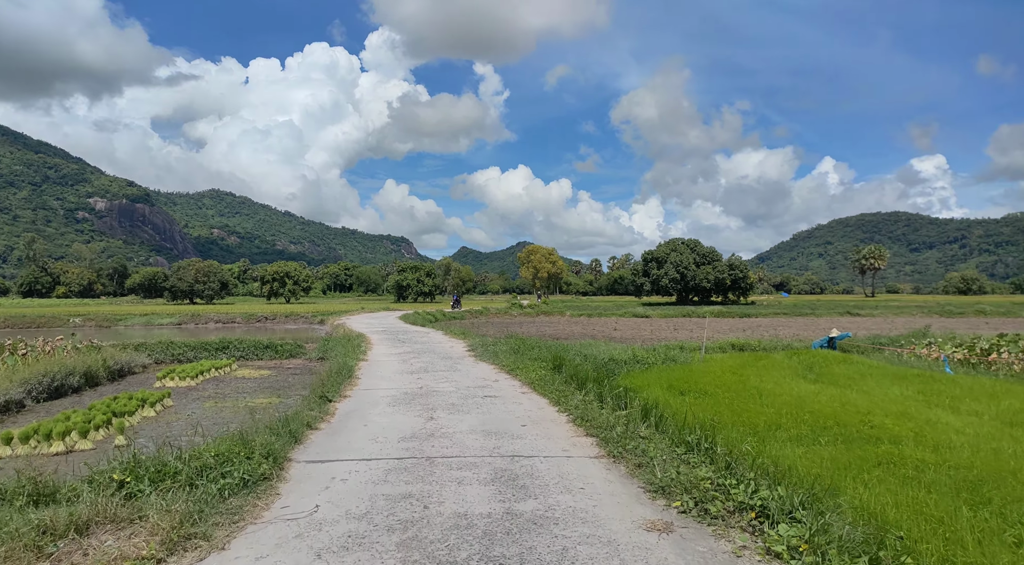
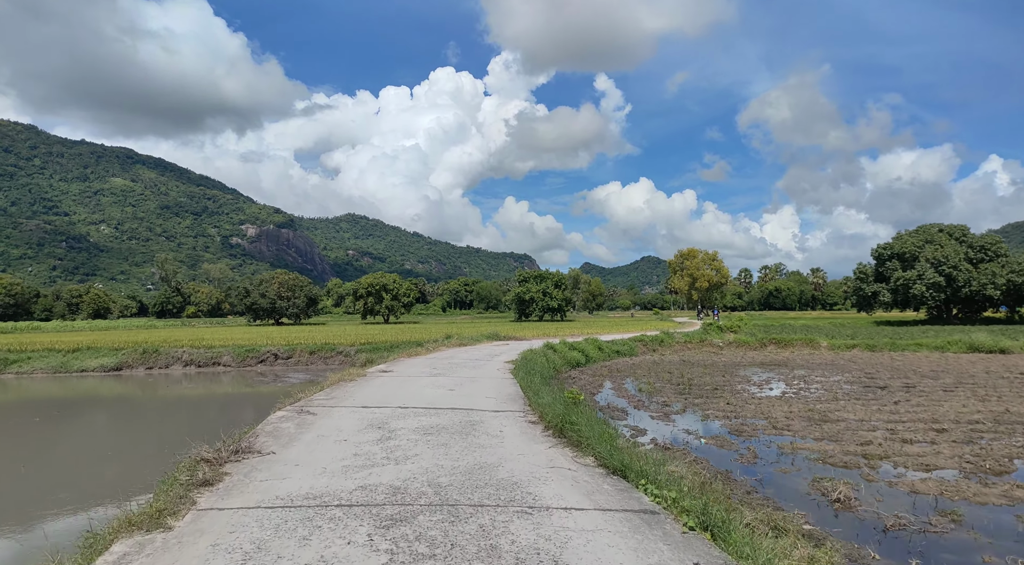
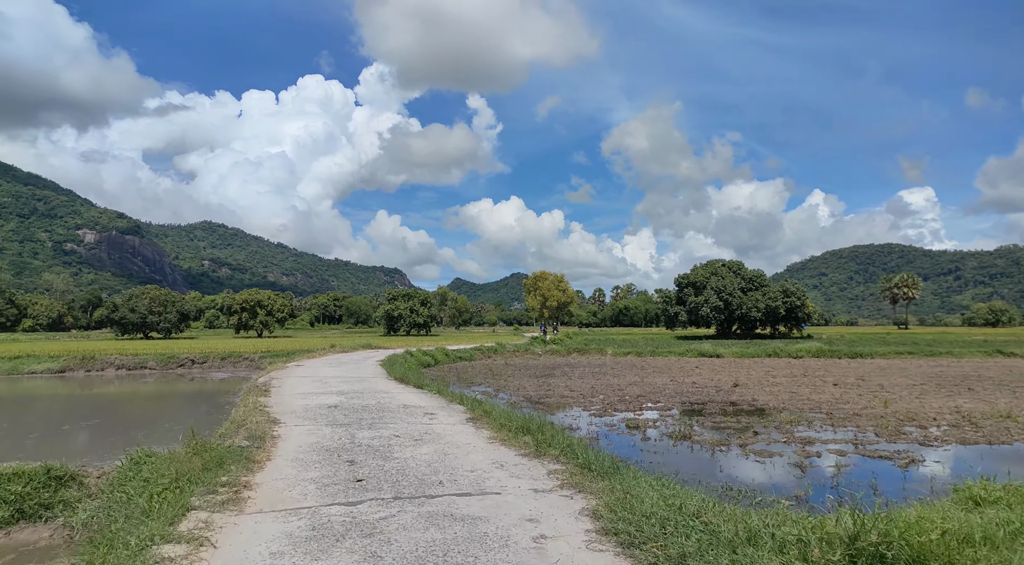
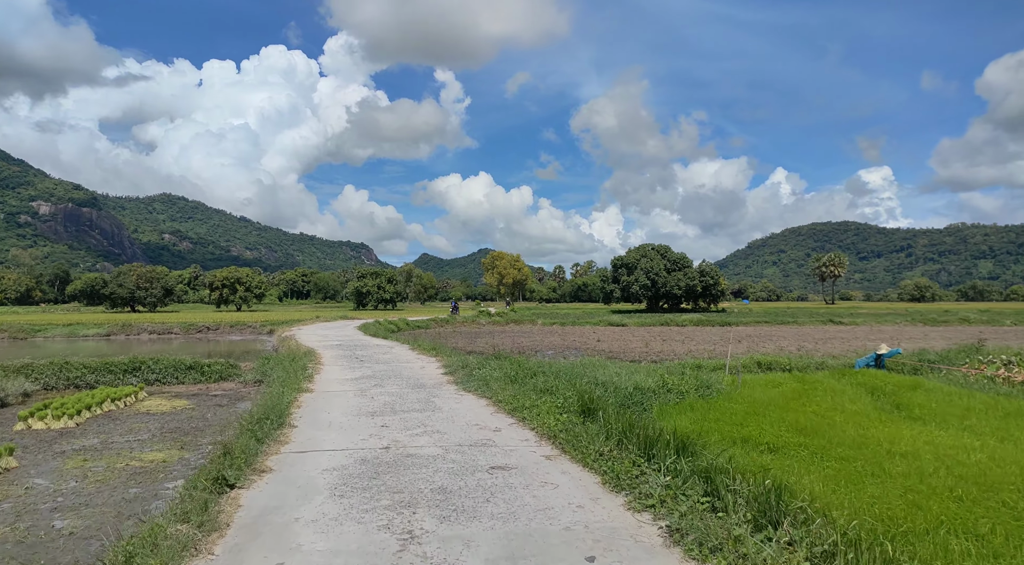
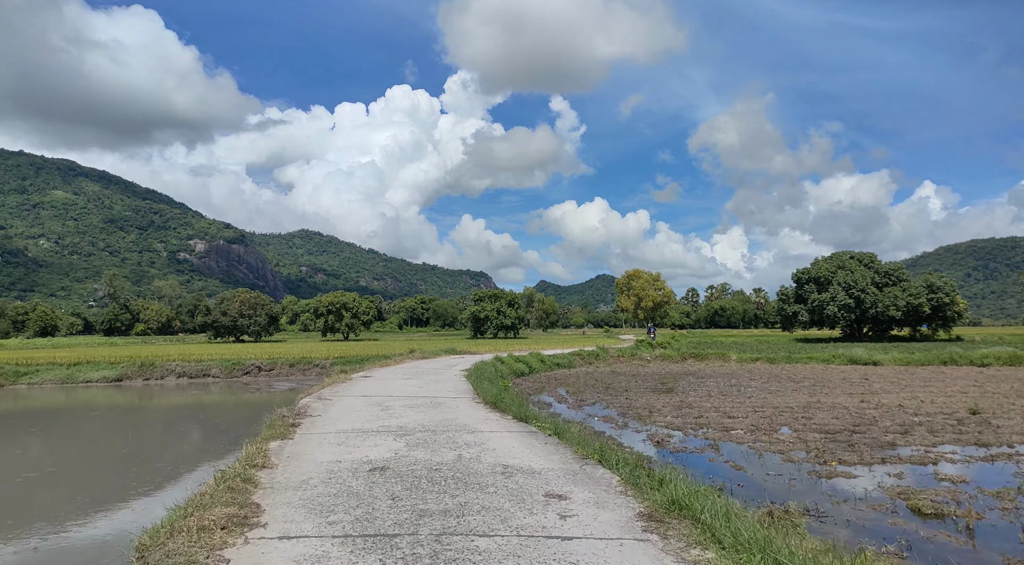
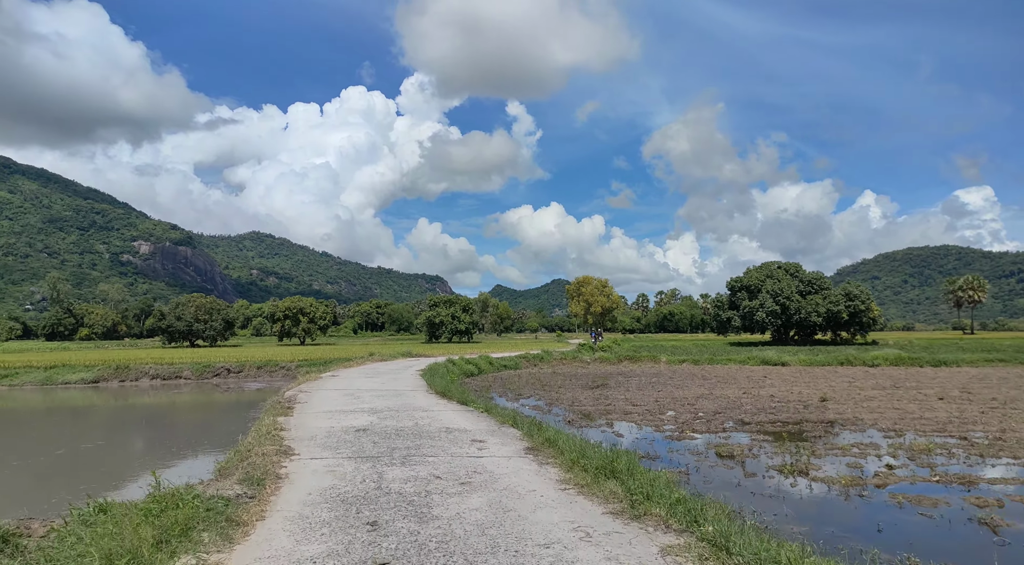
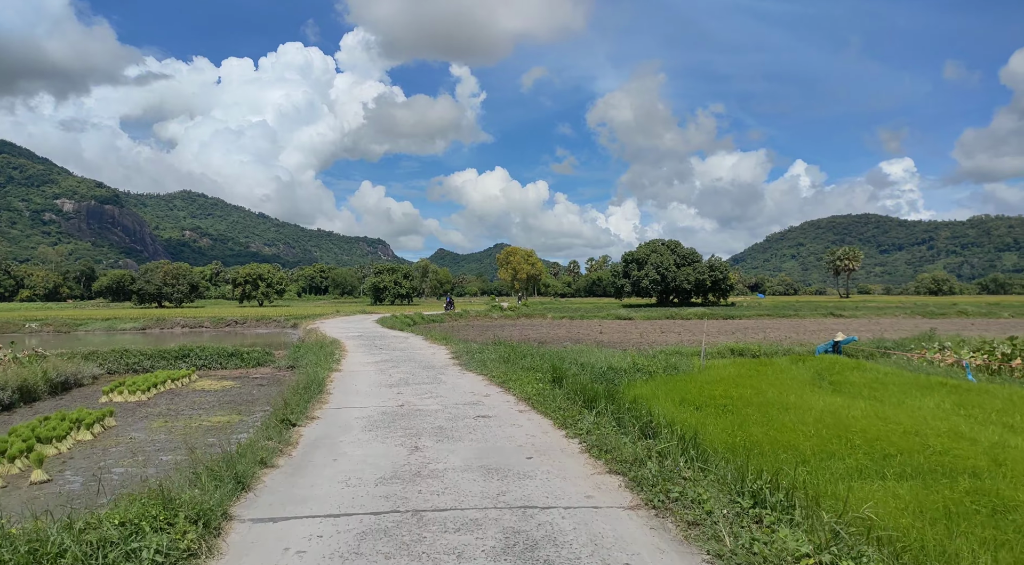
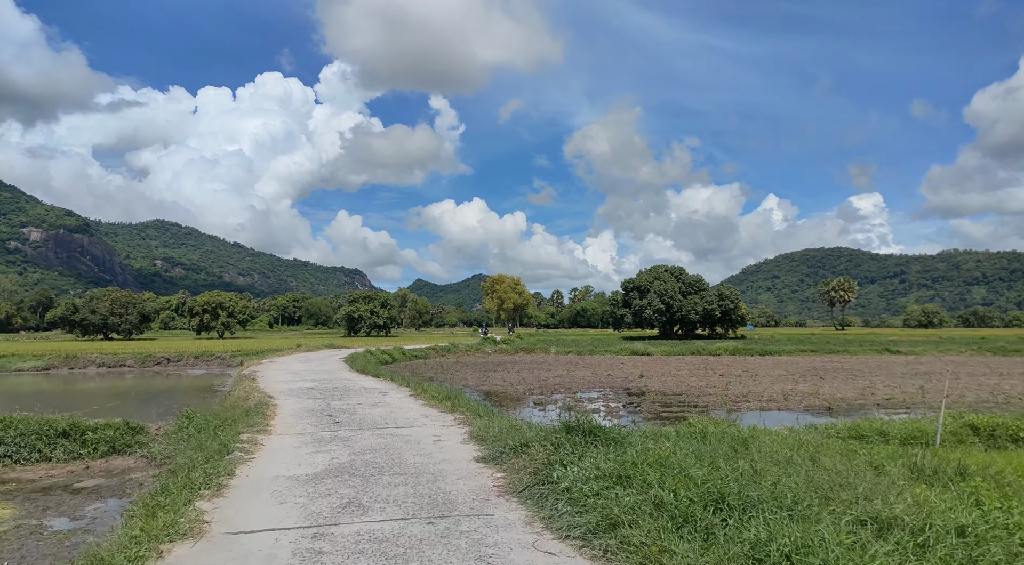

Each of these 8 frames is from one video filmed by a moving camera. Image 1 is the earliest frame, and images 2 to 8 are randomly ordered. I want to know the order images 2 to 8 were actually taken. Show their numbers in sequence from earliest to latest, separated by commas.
7, 4, 8, 3, 6, 5, 2
